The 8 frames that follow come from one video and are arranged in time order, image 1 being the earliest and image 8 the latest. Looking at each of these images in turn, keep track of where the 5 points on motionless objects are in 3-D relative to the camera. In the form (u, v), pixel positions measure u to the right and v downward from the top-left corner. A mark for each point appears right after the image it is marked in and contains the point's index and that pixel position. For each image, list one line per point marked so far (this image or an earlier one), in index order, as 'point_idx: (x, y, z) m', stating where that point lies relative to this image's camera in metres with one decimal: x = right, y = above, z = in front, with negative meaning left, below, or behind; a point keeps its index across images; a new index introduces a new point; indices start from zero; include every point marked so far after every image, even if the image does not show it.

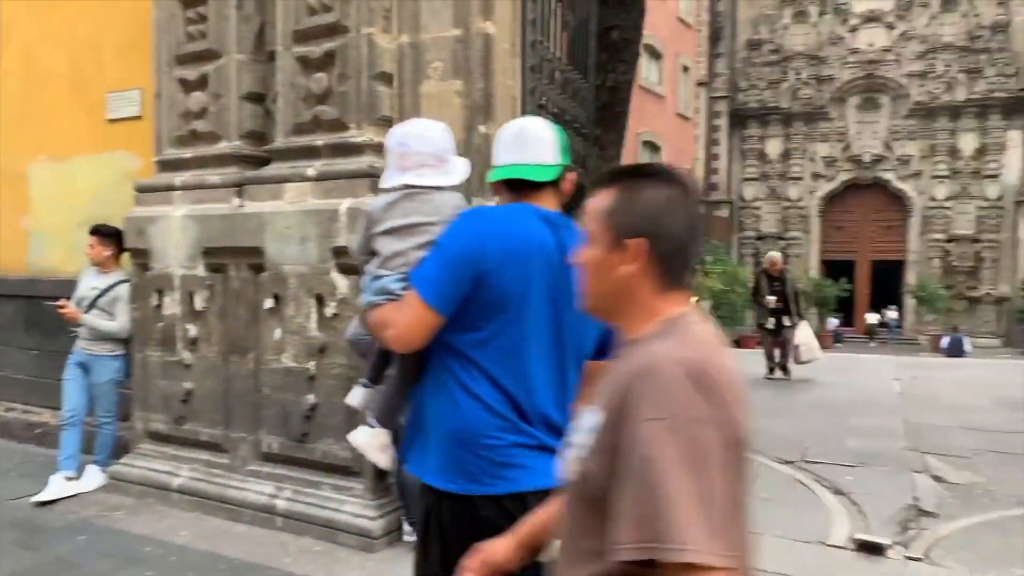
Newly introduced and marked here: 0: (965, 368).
0: (+4.9, -0.8, +8.8) m
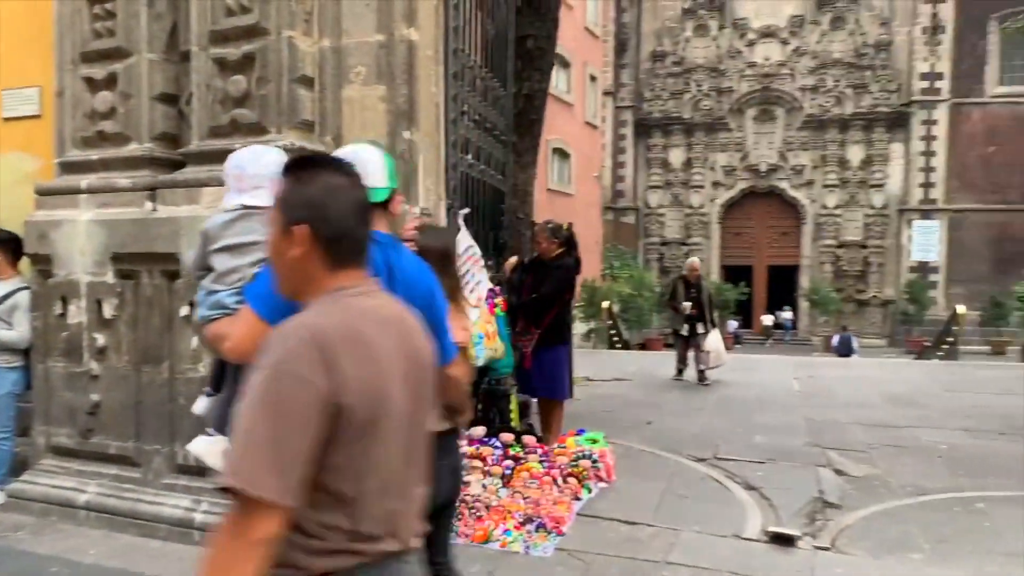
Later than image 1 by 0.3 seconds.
0: (+3.9, -0.9, +9.3) m
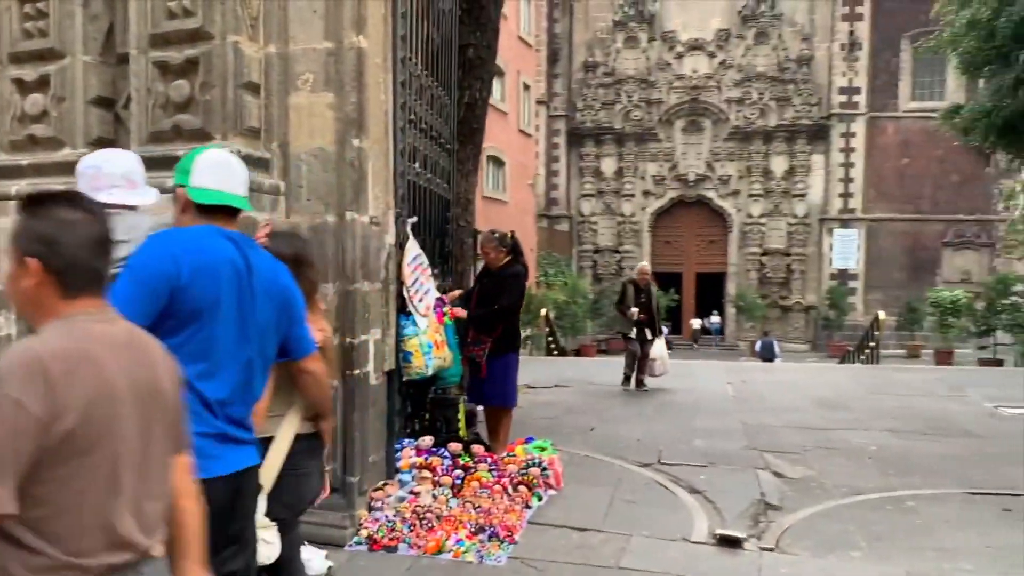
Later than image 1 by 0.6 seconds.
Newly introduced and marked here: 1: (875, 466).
0: (+3.2, -1.0, +9.6) m
1: (+2.0, -1.0, +4.4) m
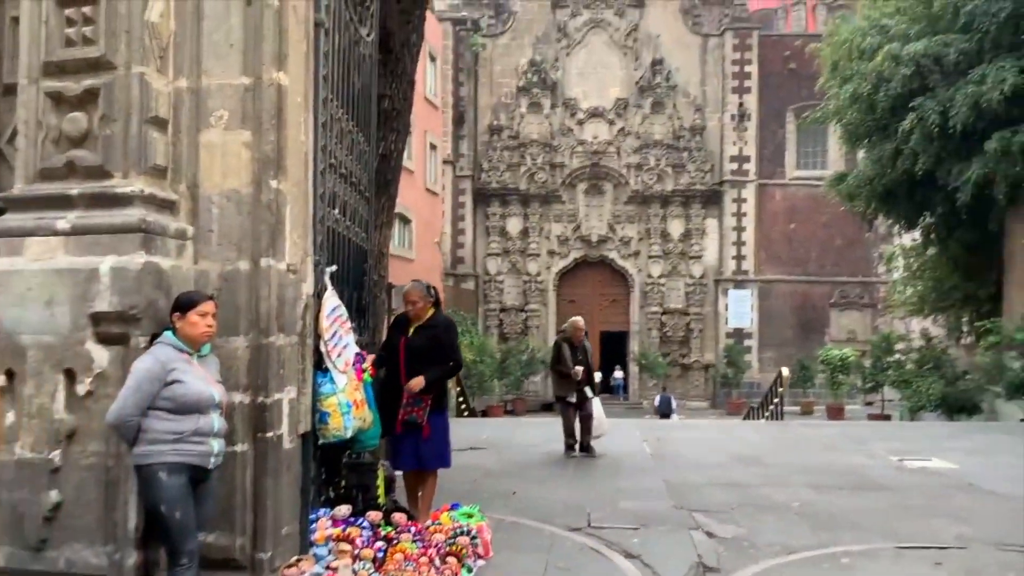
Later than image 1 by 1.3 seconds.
0: (+2.2, -1.6, +9.7) m
1: (+1.5, -1.2, +4.3) m
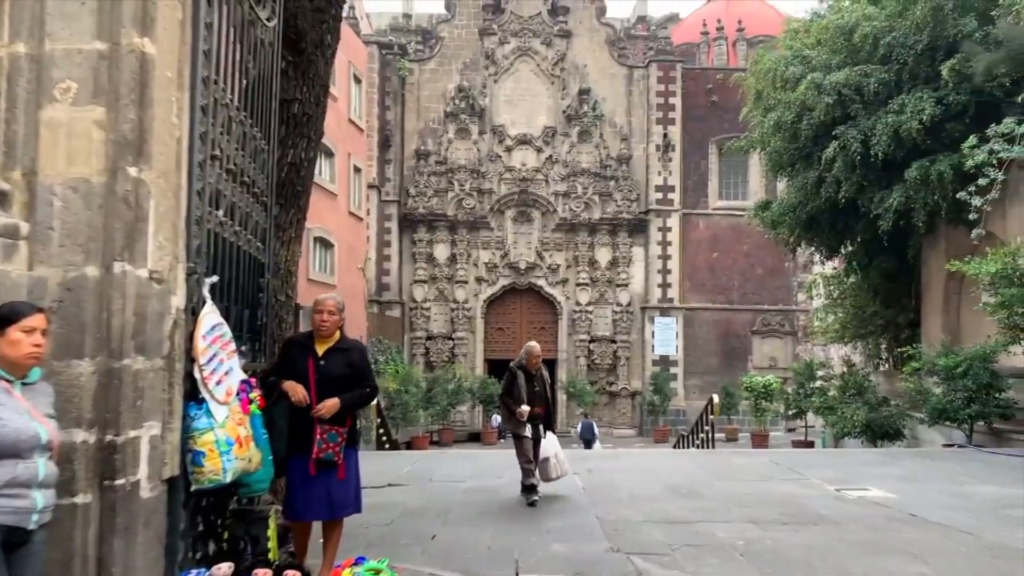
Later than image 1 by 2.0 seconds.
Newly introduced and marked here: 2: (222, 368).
0: (+1.3, -1.9, +9.3) m
1: (+1.2, -1.3, +3.9) m
2: (-1.1, -0.3, +3.0) m
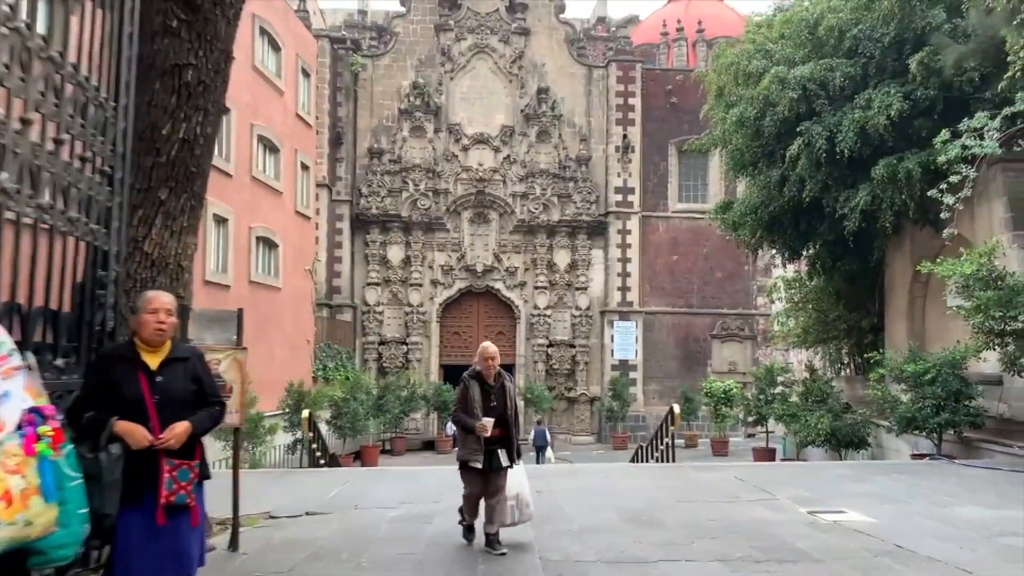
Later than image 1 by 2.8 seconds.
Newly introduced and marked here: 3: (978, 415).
0: (+0.7, -1.9, +8.6) m
1: (+0.8, -1.3, +3.2) m
2: (-1.3, -0.3, +2.2) m
3: (+6.1, -1.7, +10.7) m
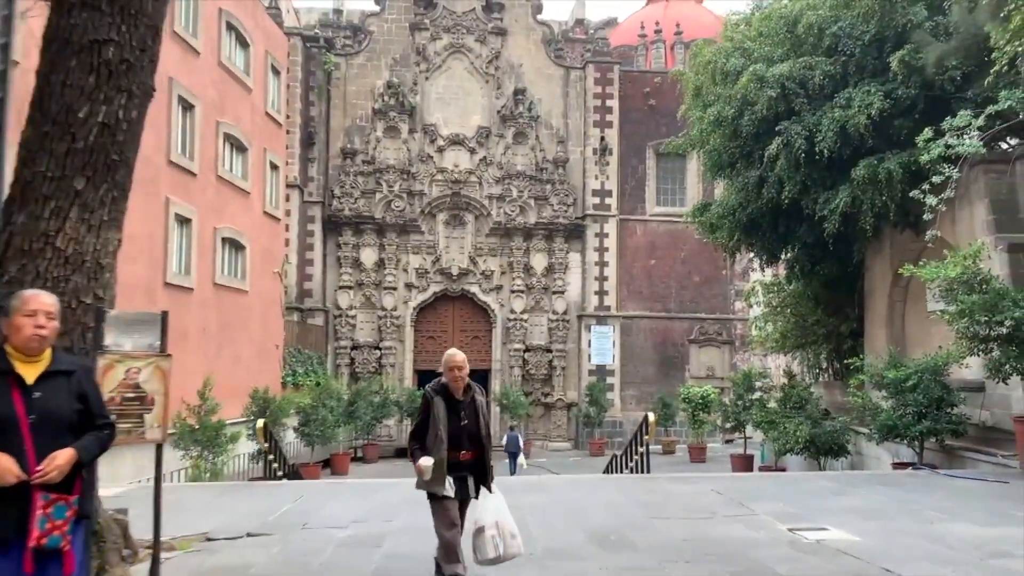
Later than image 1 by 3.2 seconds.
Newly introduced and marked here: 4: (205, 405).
0: (+0.4, -2.0, +8.2) m
1: (+0.6, -1.3, +2.8) m
2: (-1.5, -0.3, +1.7) m
3: (+5.7, -1.7, +10.4) m
4: (-5.2, -2.0, +13.8) m
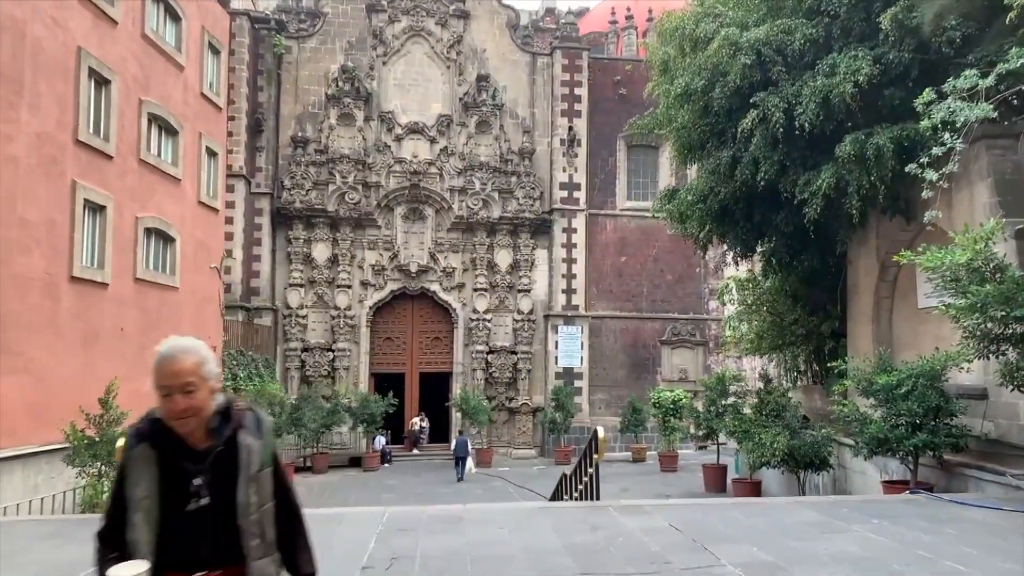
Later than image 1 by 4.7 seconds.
0: (-0.3, -1.9, +6.7) m
1: (+0.1, -1.2, +1.3) m
2: (-2.0, -0.2, +0.2) m
3: (+5.0, -1.6, +9.0) m
4: (-6.0, -1.9, +12.1) m
